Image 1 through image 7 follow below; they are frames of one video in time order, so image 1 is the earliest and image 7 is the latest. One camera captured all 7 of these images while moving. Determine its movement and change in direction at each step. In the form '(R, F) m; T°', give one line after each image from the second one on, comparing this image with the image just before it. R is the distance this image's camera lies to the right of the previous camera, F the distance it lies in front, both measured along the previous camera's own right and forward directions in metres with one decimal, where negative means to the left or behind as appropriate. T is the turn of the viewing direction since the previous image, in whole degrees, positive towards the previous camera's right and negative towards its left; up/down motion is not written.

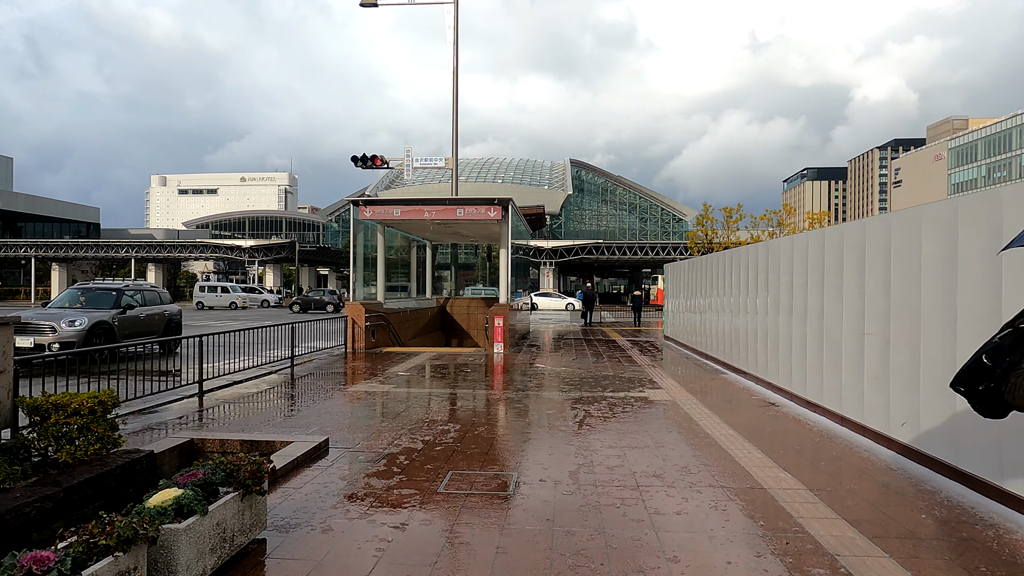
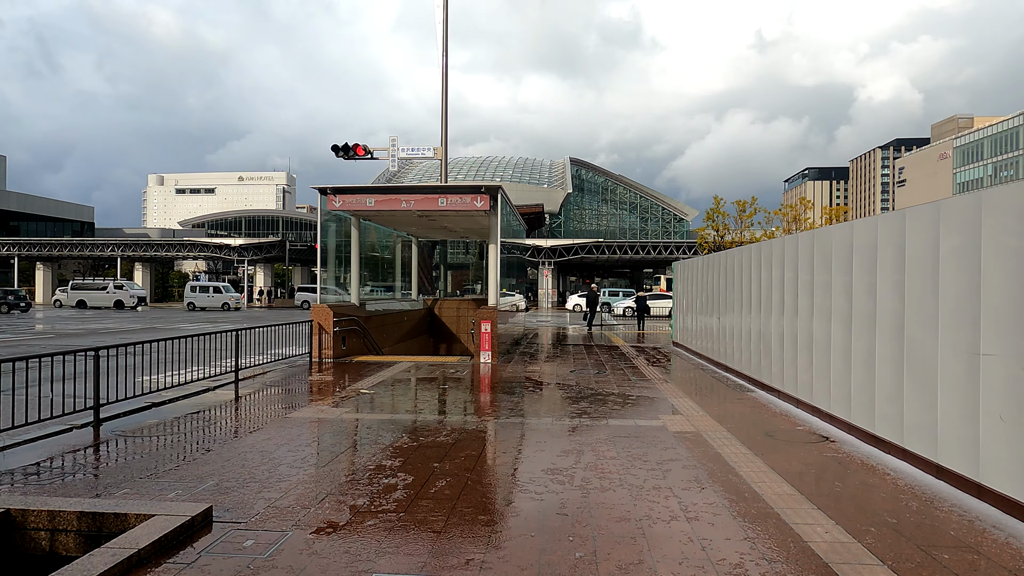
(+0.2, +2.0) m; 0°
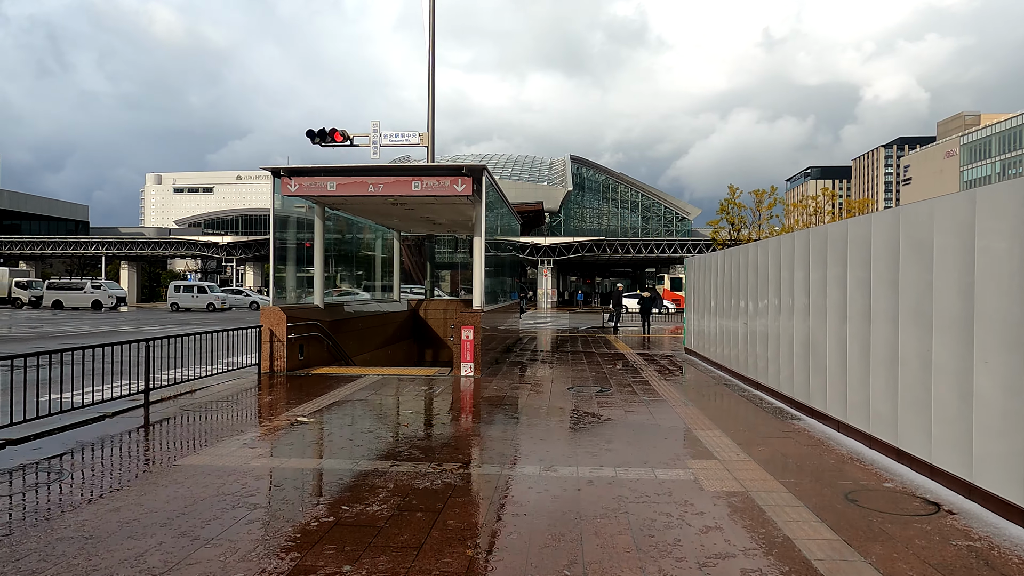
(+0.2, +2.2) m; 0°
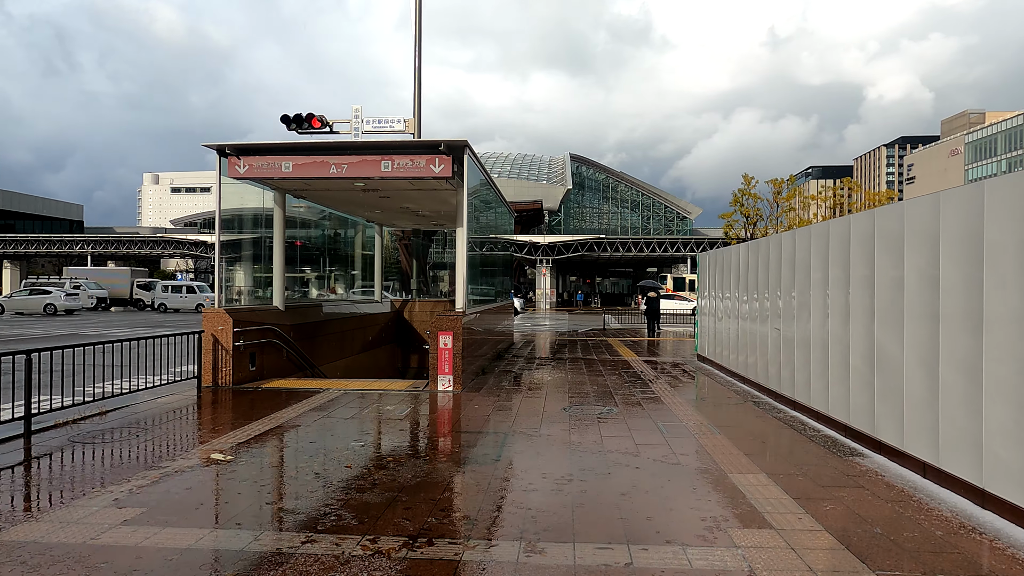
(+0.2, +1.8) m; 0°
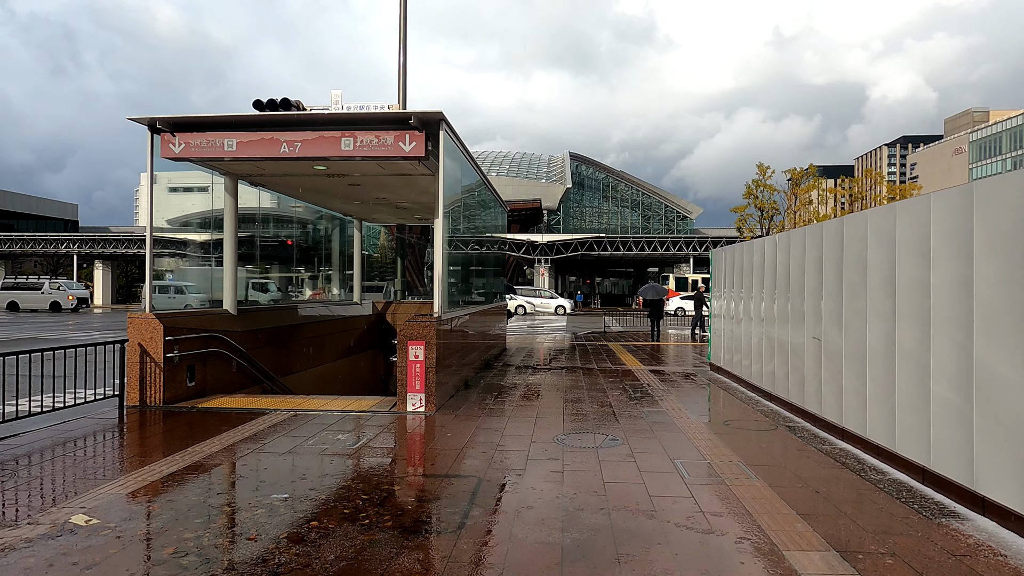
(+0.2, +1.6) m; 0°
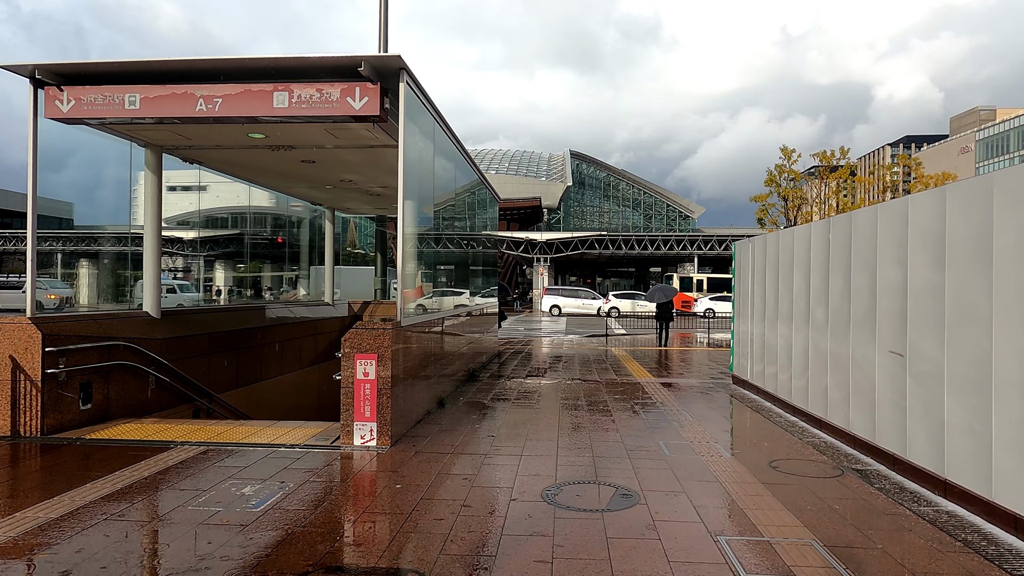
(+0.2, +1.9) m; 0°
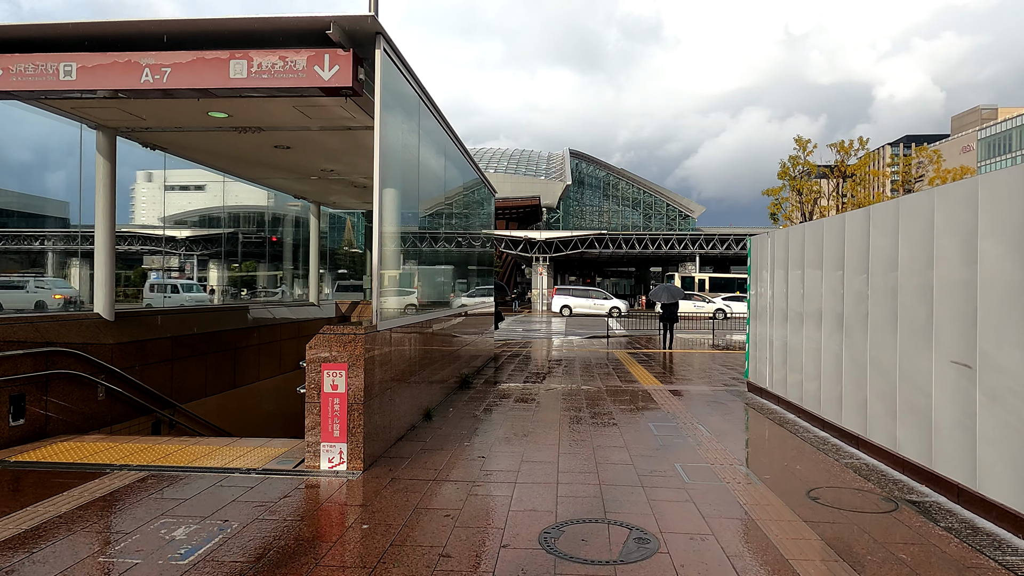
(0.0, +0.9) m; 0°
